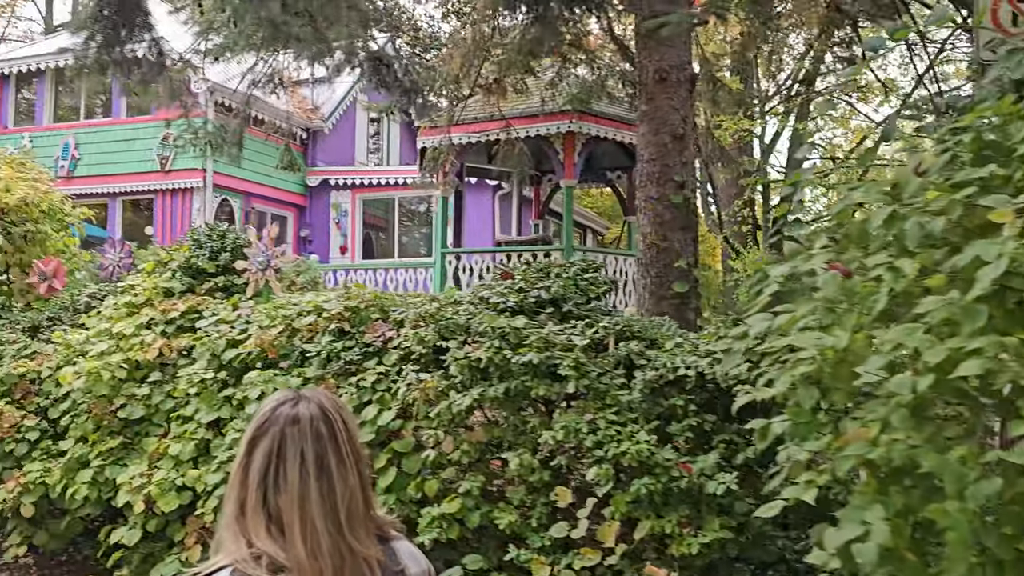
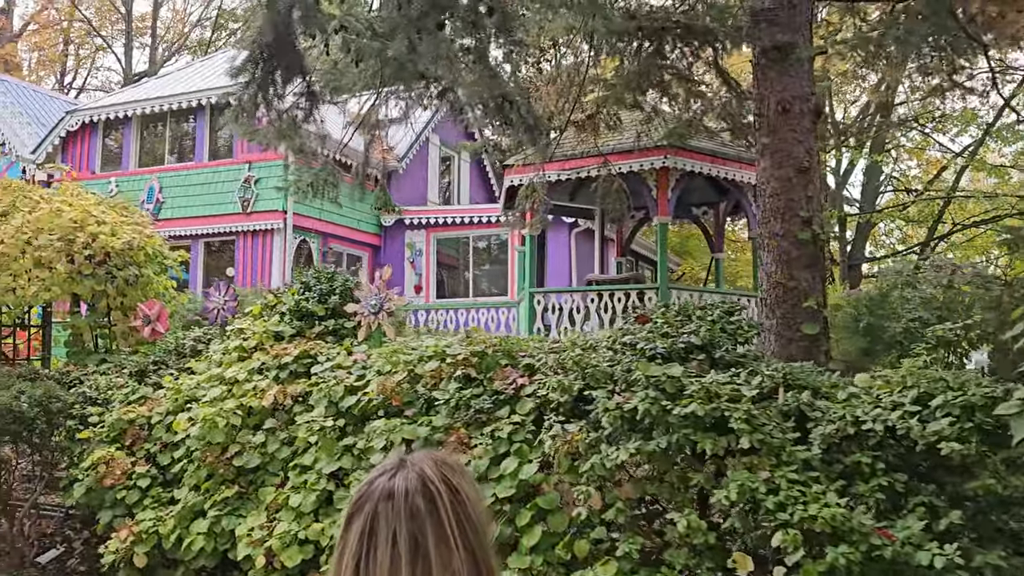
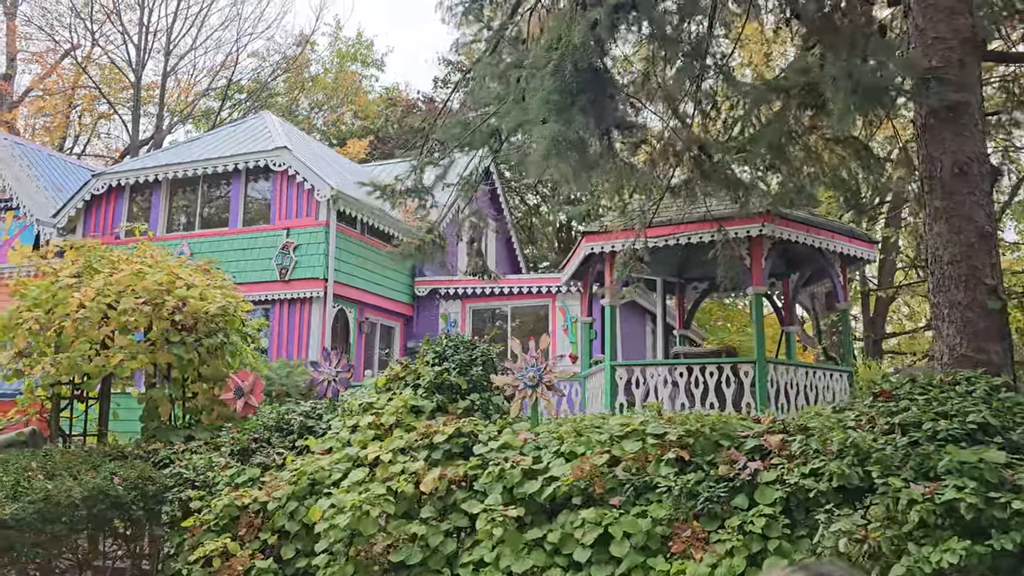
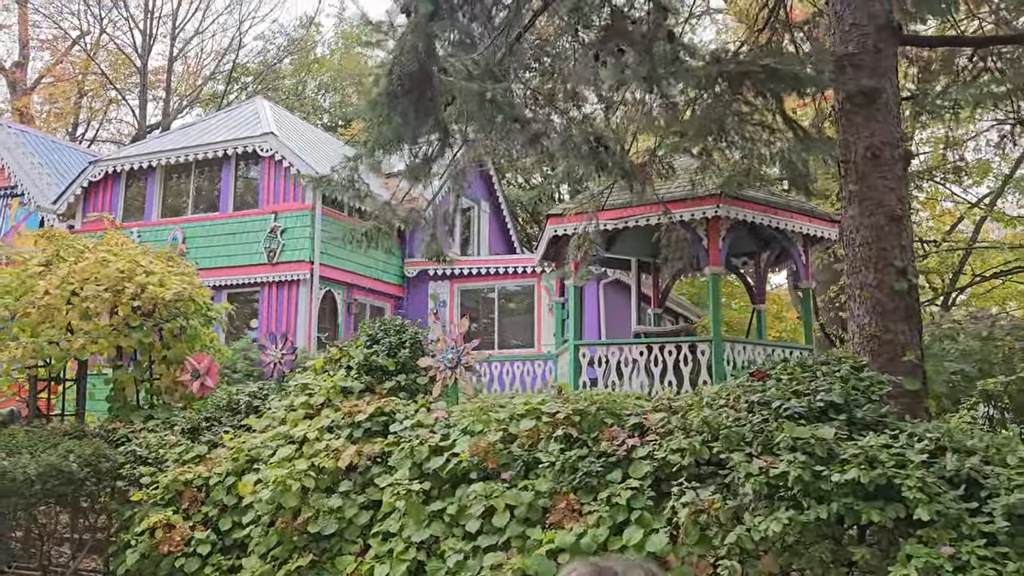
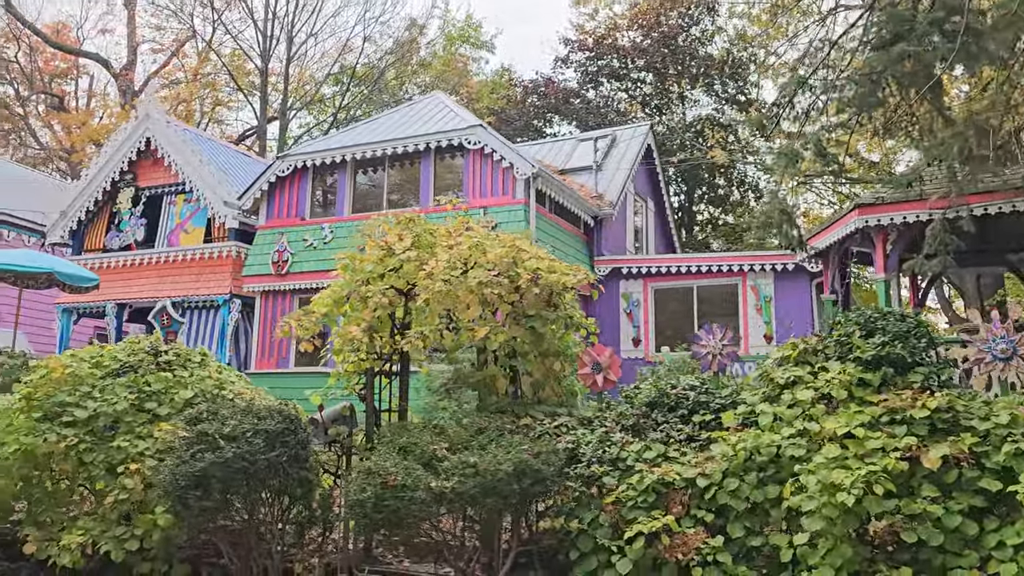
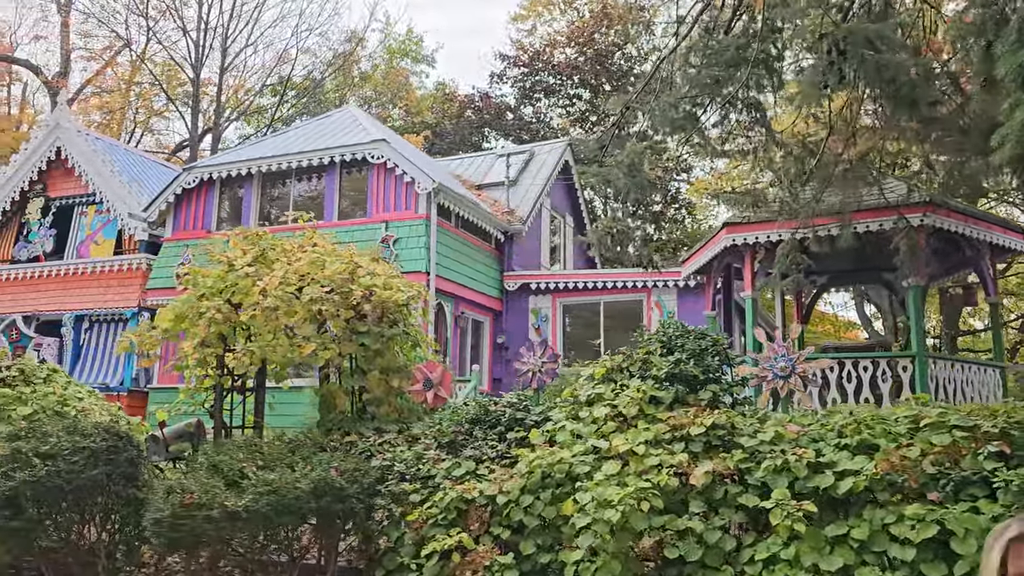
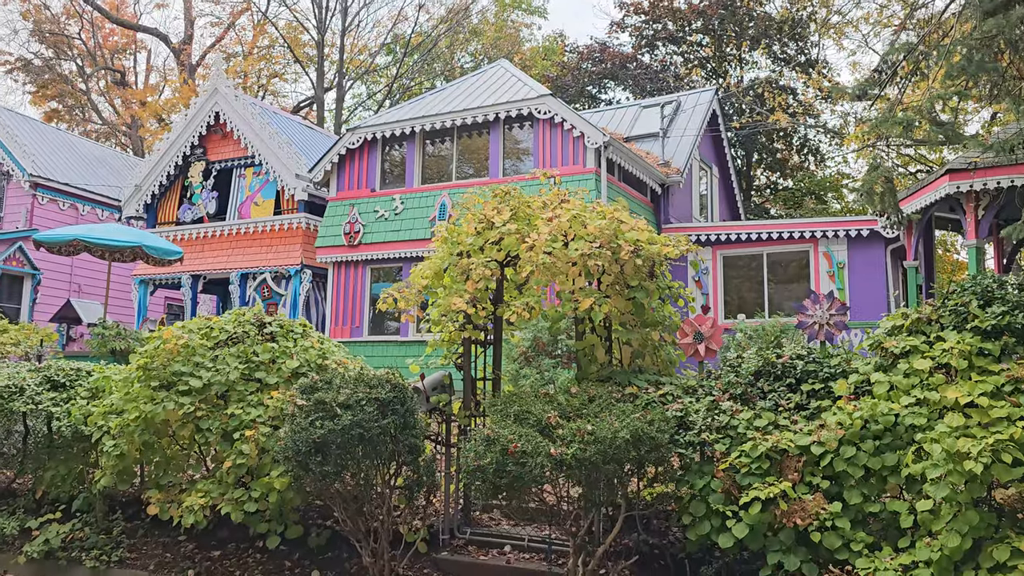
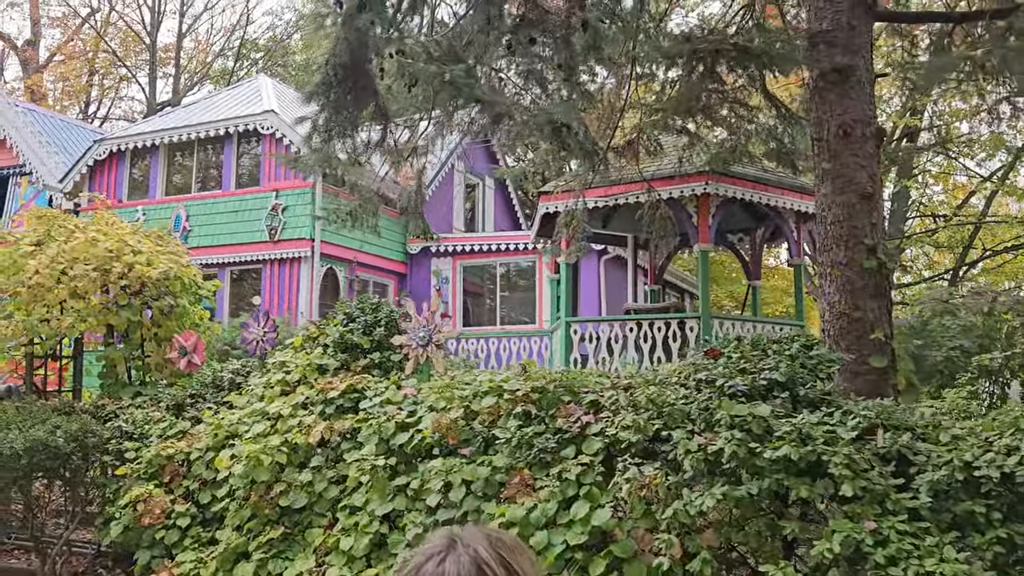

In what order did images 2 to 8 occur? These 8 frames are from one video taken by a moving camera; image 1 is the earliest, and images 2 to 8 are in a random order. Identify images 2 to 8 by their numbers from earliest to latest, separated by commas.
2, 8, 4, 3, 6, 5, 7
